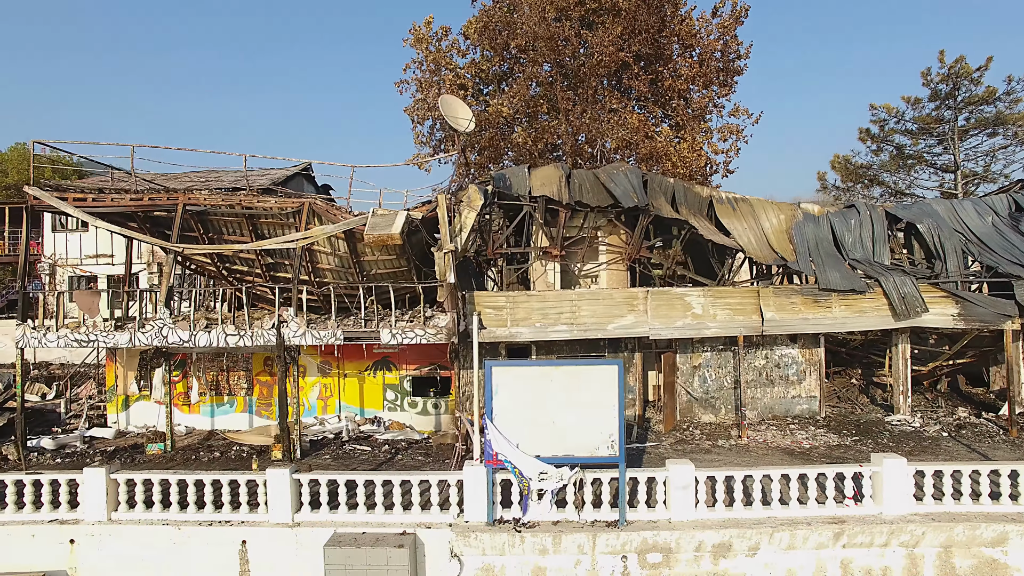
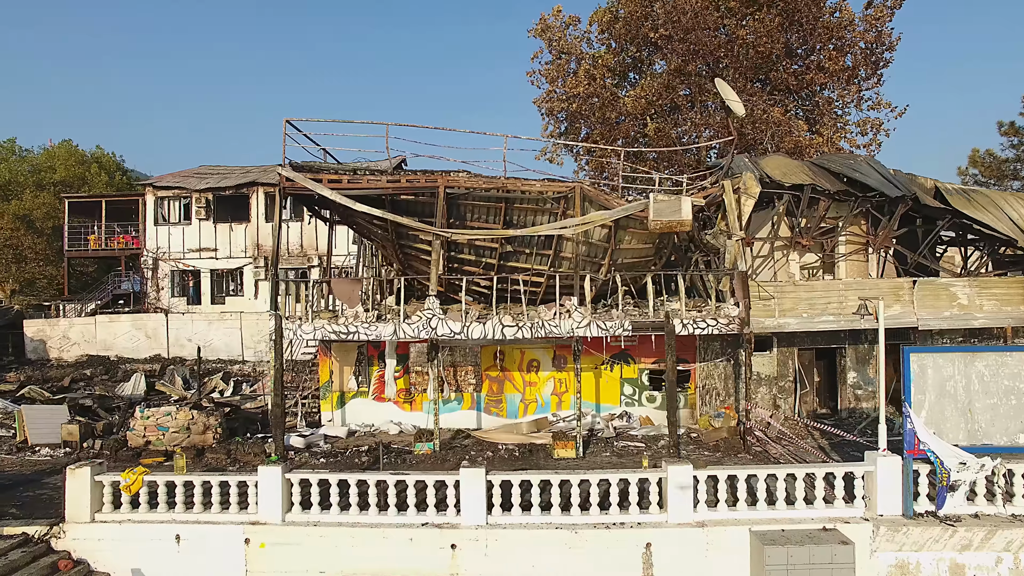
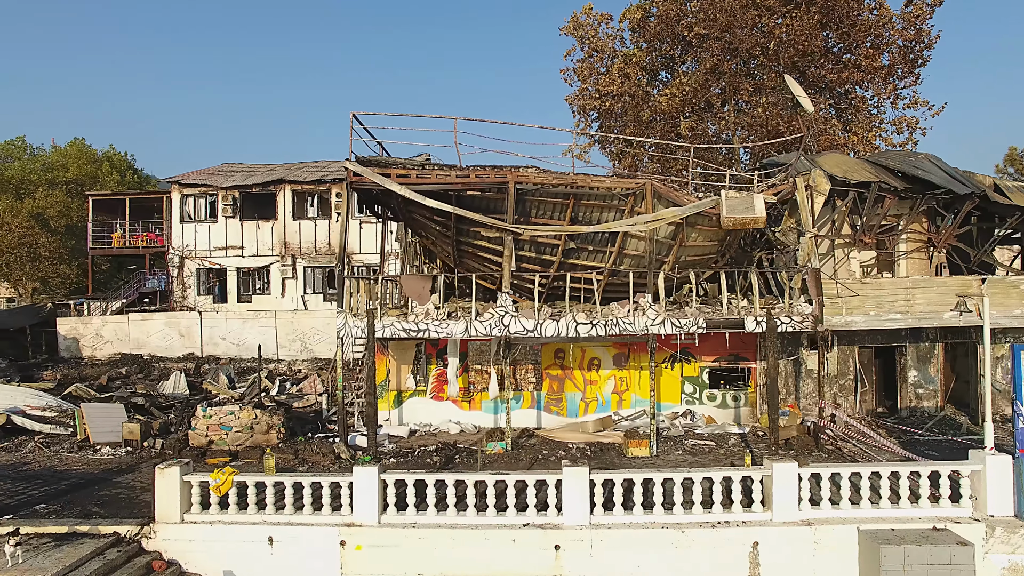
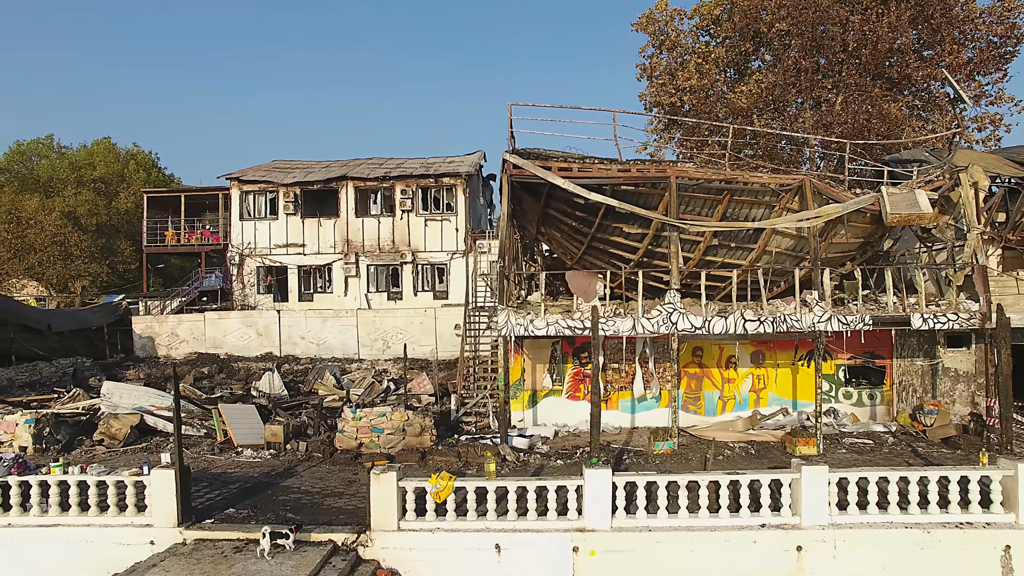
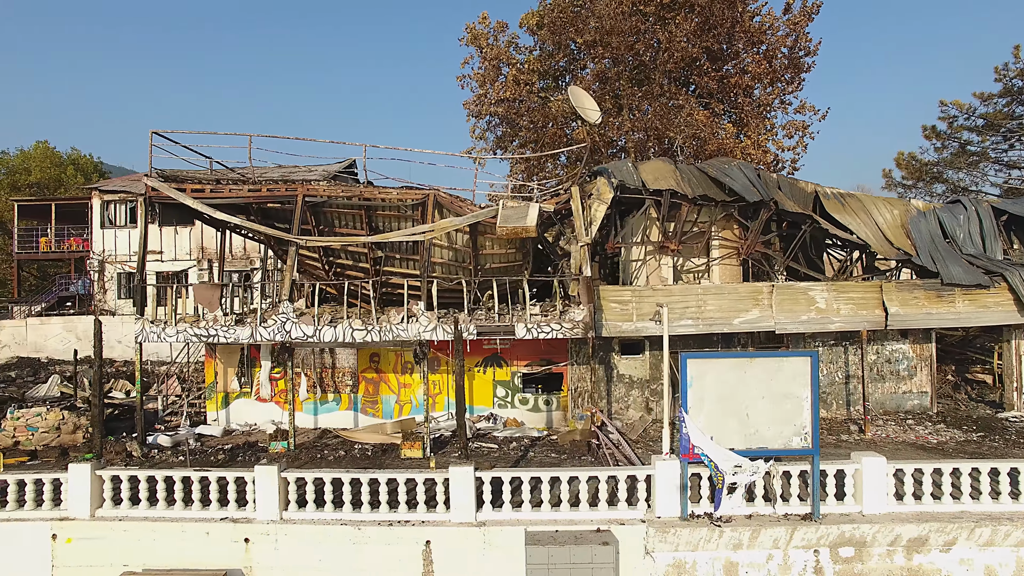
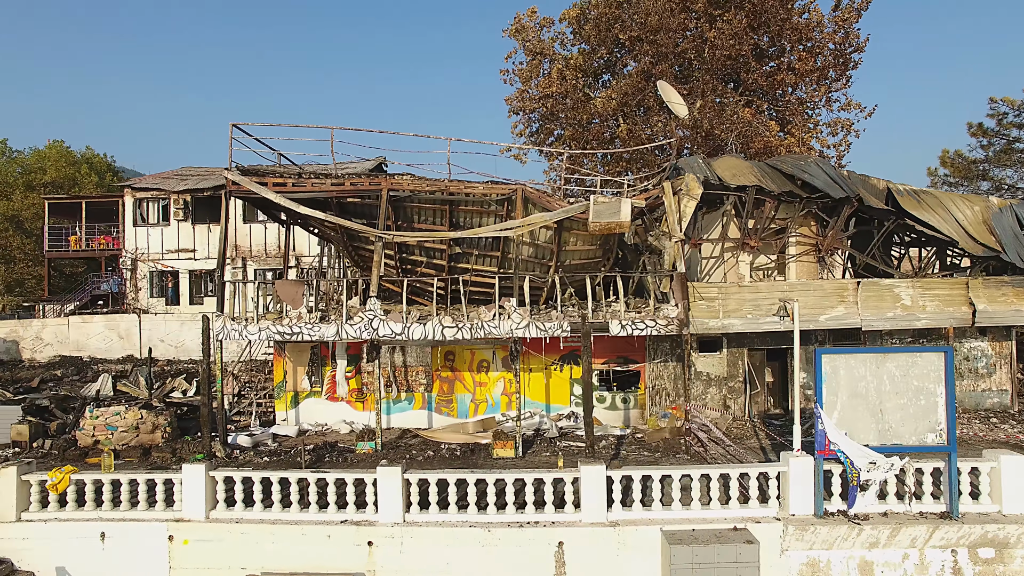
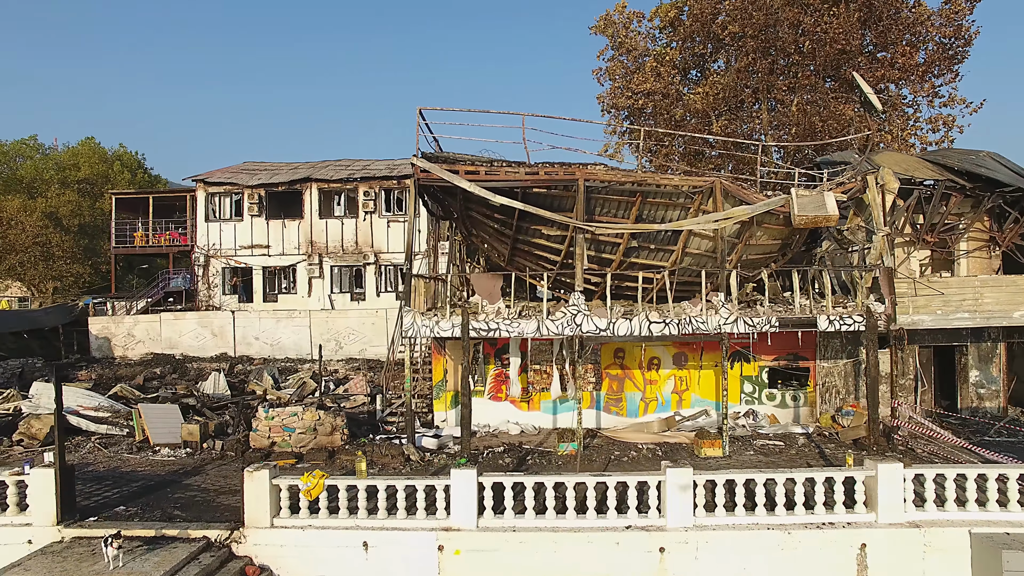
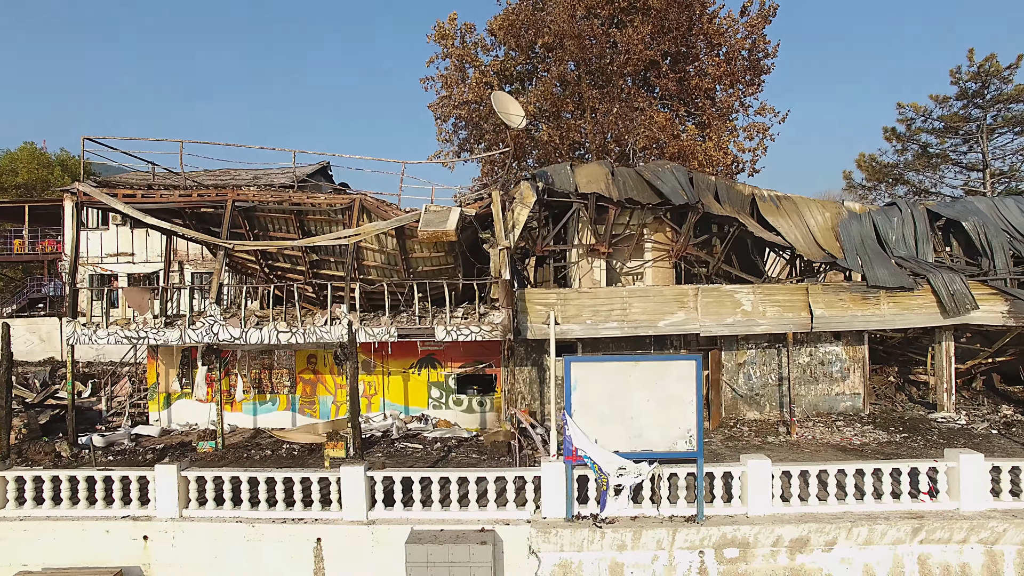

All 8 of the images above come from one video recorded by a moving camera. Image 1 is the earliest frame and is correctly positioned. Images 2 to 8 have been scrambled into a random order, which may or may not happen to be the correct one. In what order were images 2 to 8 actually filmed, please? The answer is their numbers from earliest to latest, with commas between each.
8, 5, 6, 2, 3, 7, 4
